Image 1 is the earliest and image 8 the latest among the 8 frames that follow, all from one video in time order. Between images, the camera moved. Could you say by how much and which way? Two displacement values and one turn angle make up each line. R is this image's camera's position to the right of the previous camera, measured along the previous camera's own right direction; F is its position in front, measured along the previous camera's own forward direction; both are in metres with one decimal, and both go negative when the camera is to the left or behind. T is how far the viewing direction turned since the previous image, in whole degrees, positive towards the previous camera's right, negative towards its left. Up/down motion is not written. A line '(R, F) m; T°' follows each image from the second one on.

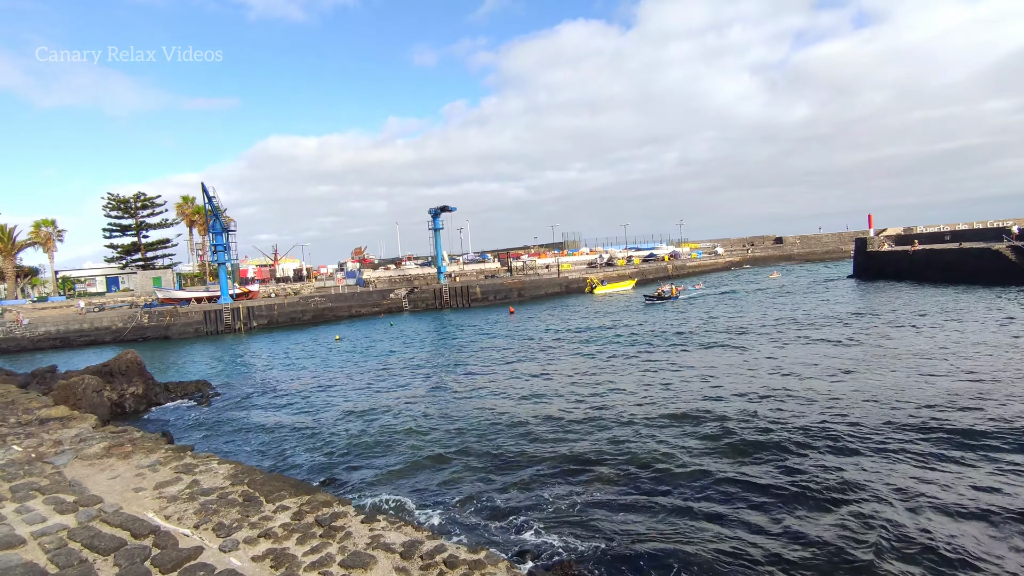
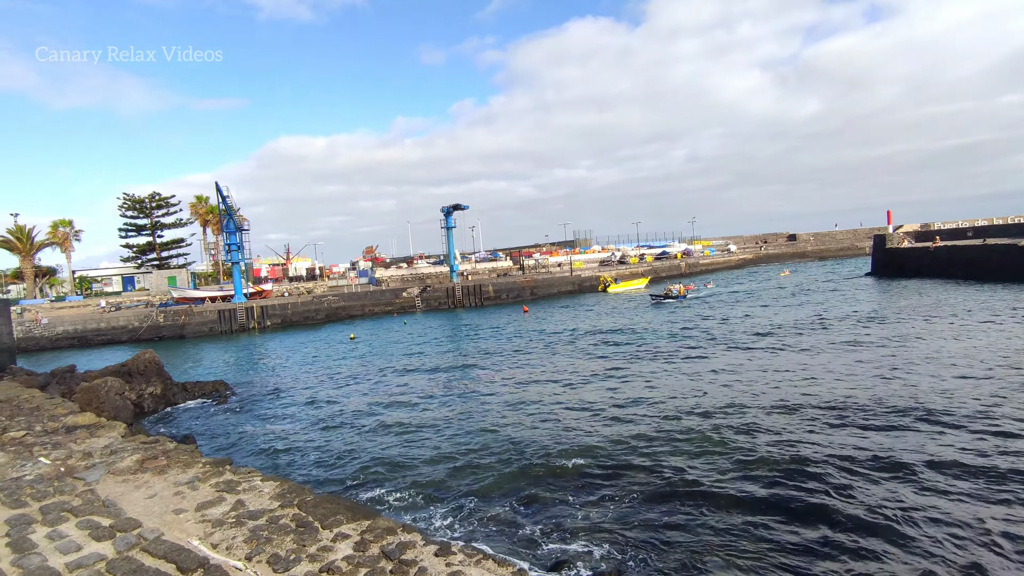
(-0.4, +0.3) m; -1°
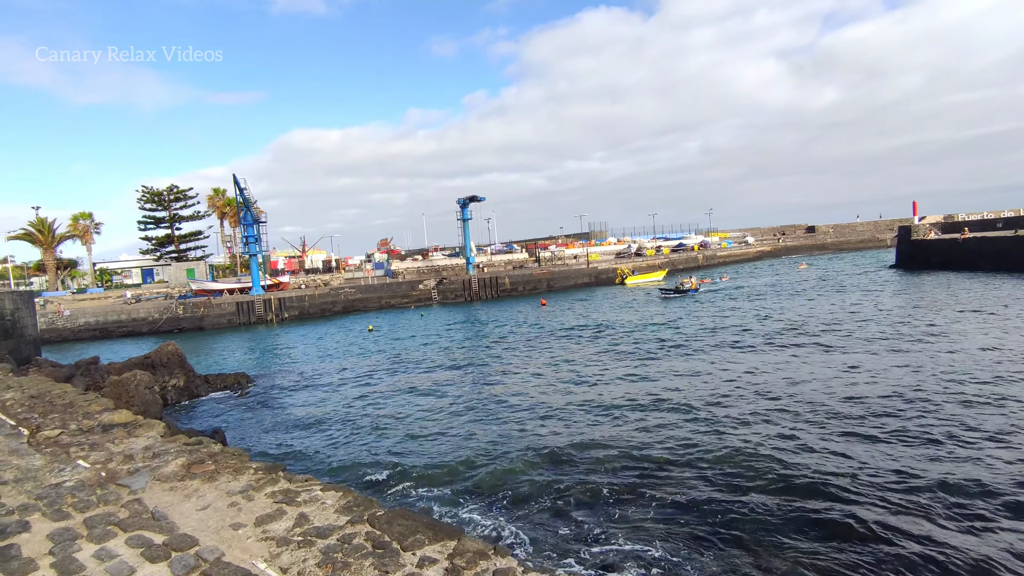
(-0.4, +0.4) m; -1°
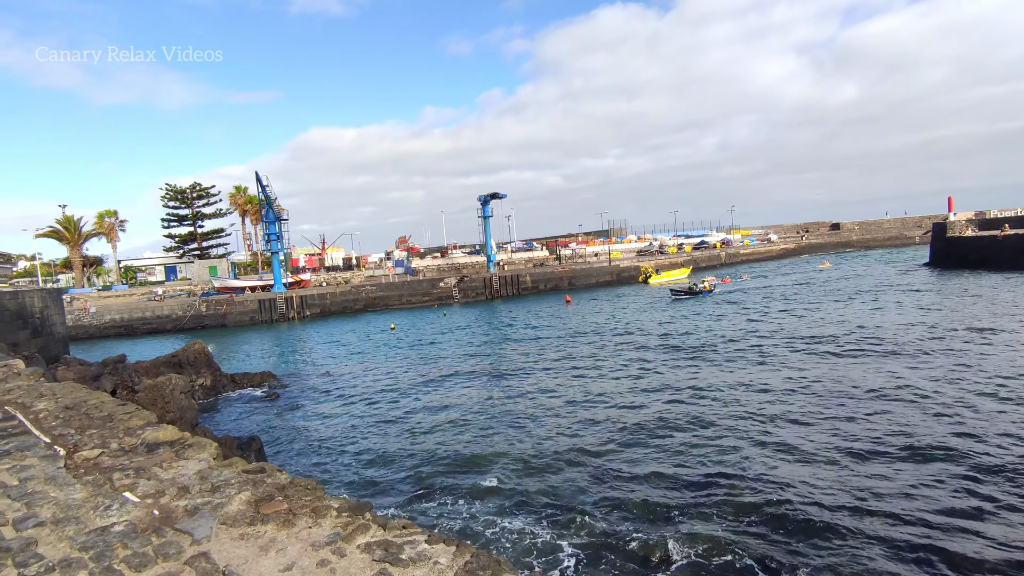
(-0.6, +0.6) m; -2°
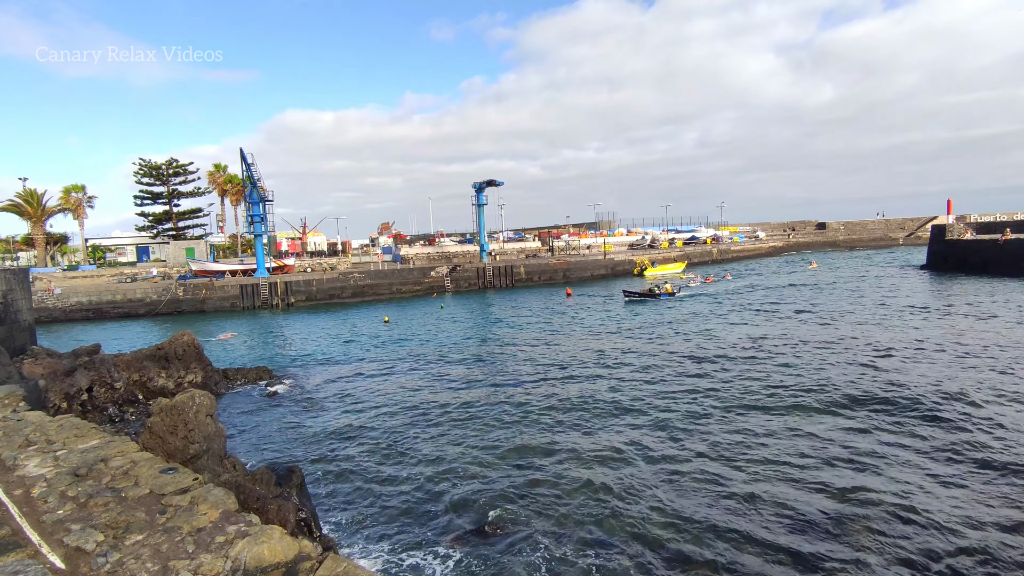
(-1.8, +1.7) m; +3°
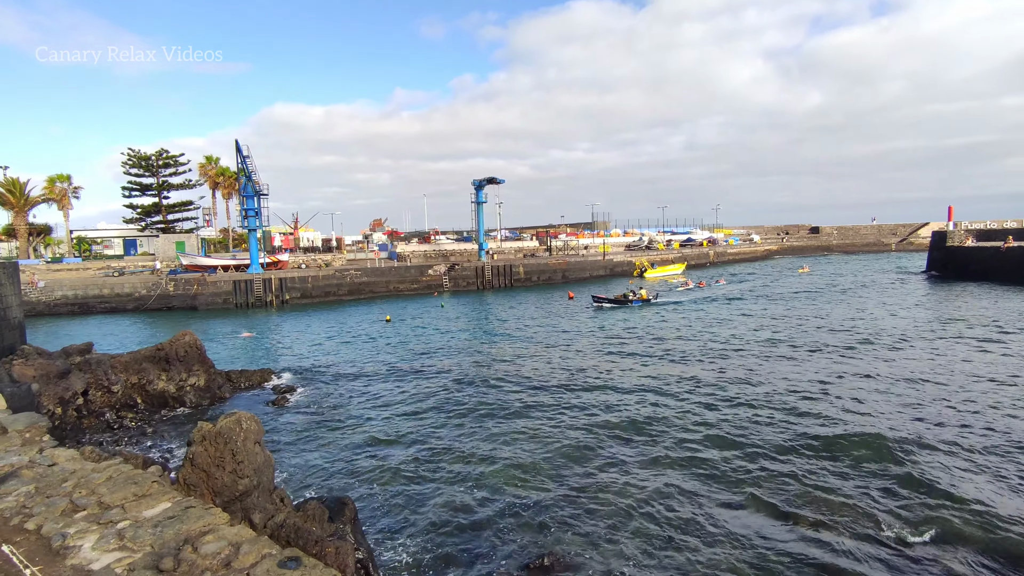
(-1.1, +0.8) m; +1°
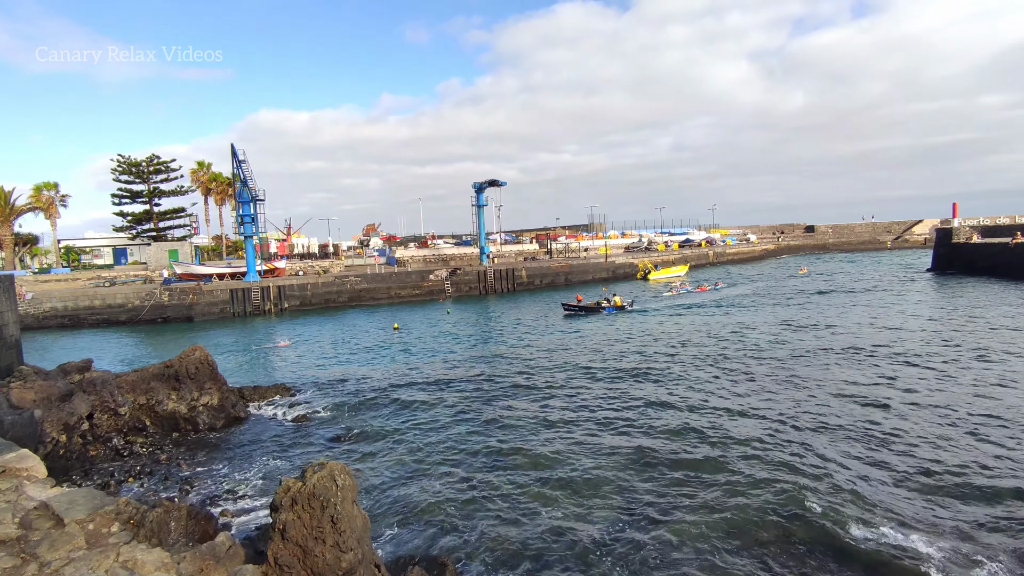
(-1.3, +1.0) m; +1°
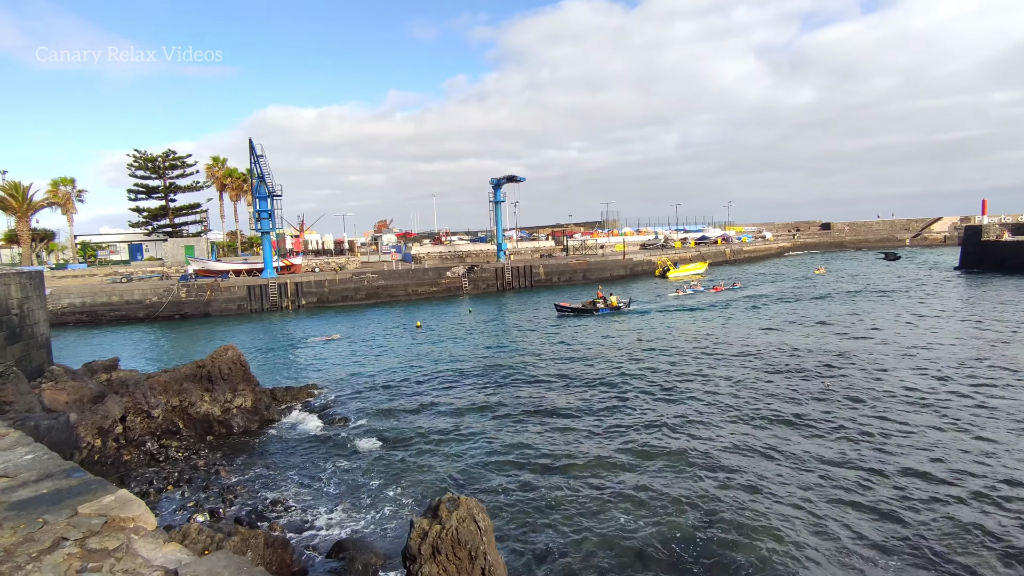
(-1.1, +0.7) m; -1°
